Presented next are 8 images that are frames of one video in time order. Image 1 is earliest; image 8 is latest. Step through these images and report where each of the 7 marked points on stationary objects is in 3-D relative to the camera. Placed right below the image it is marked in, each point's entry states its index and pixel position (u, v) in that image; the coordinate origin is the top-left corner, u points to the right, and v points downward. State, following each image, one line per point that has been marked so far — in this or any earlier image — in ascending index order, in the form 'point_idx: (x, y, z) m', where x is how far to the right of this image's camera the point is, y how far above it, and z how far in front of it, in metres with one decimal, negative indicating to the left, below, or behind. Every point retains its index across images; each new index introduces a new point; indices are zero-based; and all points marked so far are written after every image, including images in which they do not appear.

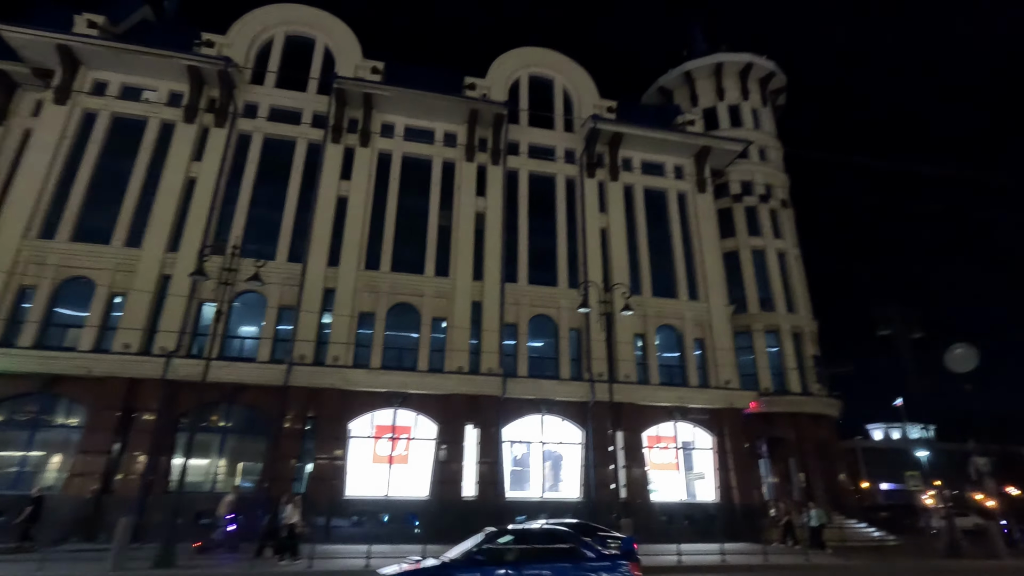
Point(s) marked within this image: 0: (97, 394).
0: (-15.2, -3.9, +19.7) m
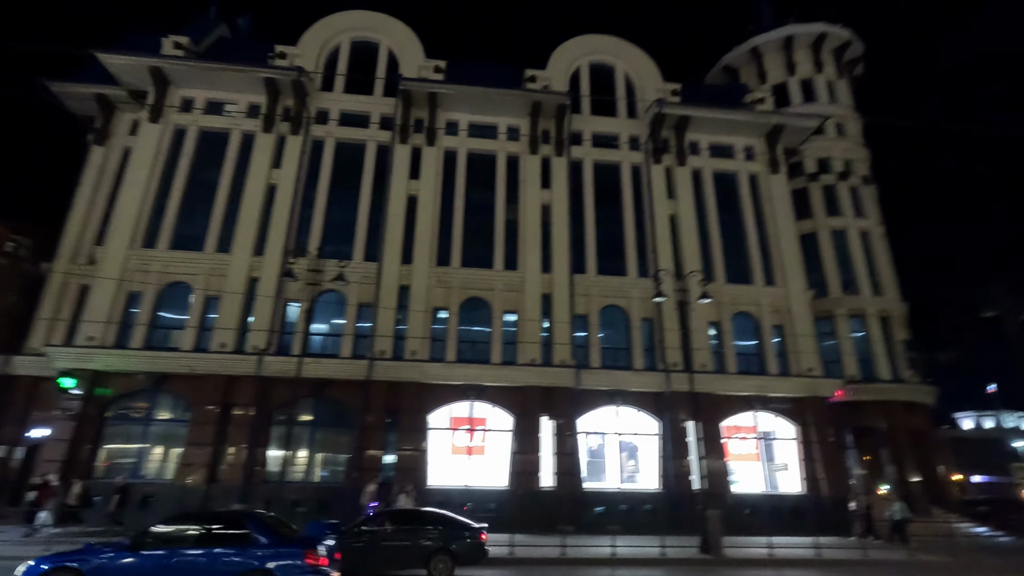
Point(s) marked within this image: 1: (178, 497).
0: (-12.3, -4.0, +21.2) m
1: (-12.3, -7.7, +19.9) m
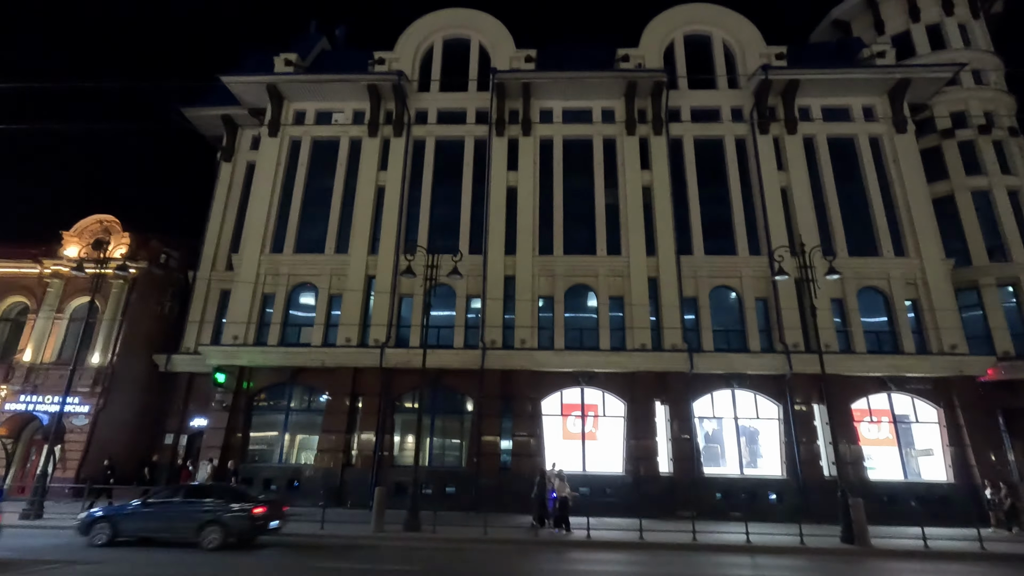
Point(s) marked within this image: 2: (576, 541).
0: (-7.7, -4.0, +23.0) m
1: (-7.8, -7.7, +21.7) m
2: (+1.9, -7.3, +15.5) m
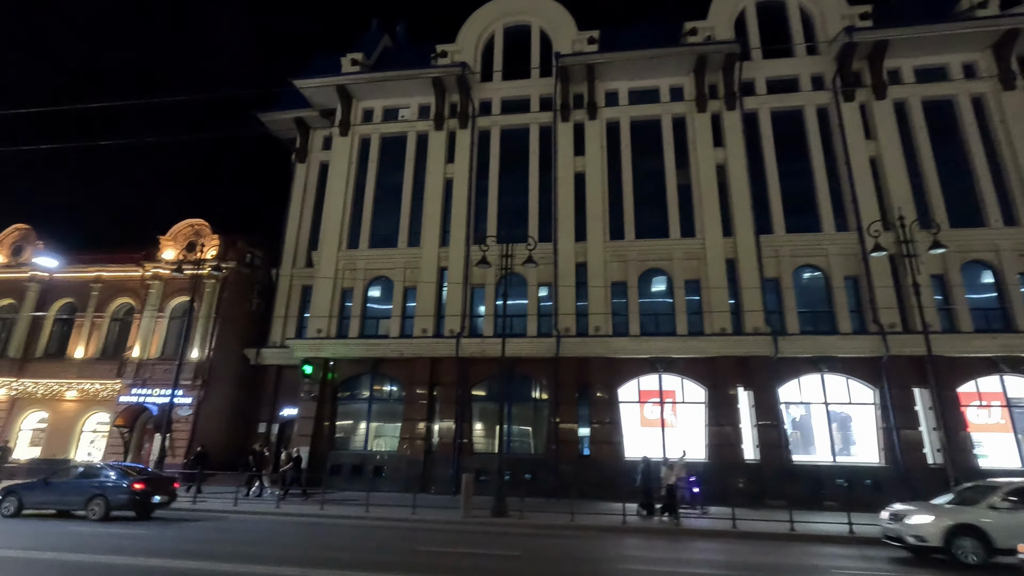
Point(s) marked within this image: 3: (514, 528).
0: (-4.5, -3.7, +23.6) m
1: (-4.5, -7.4, +22.5) m
2: (+4.4, -6.8, +15.2) m
3: (+0.1, -6.8, +15.2) m
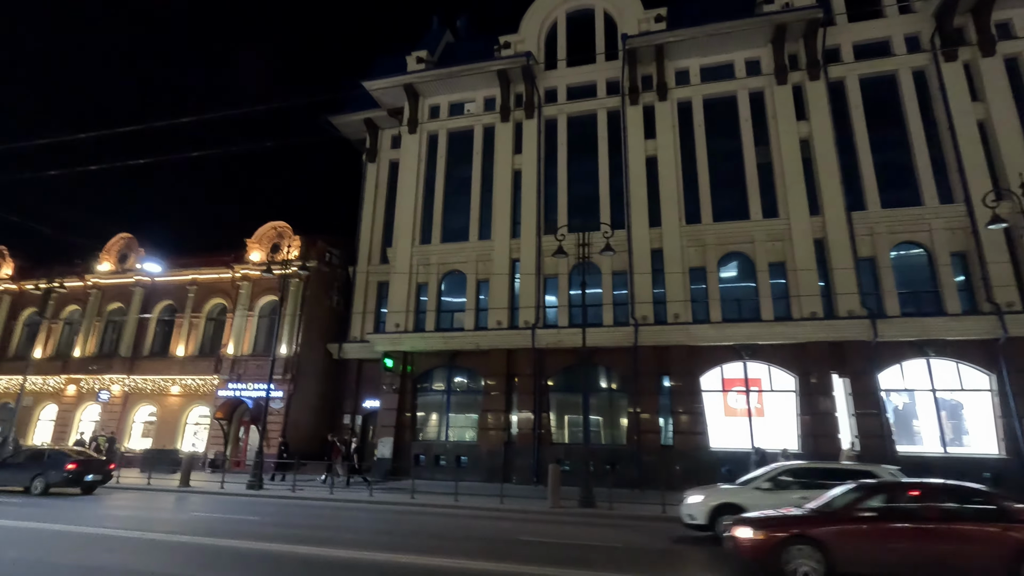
0: (-1.1, -3.4, +23.9) m
1: (-1.2, -7.1, +22.8) m
2: (+6.9, -6.4, +14.6) m
3: (+2.6, -6.4, +15.0) m
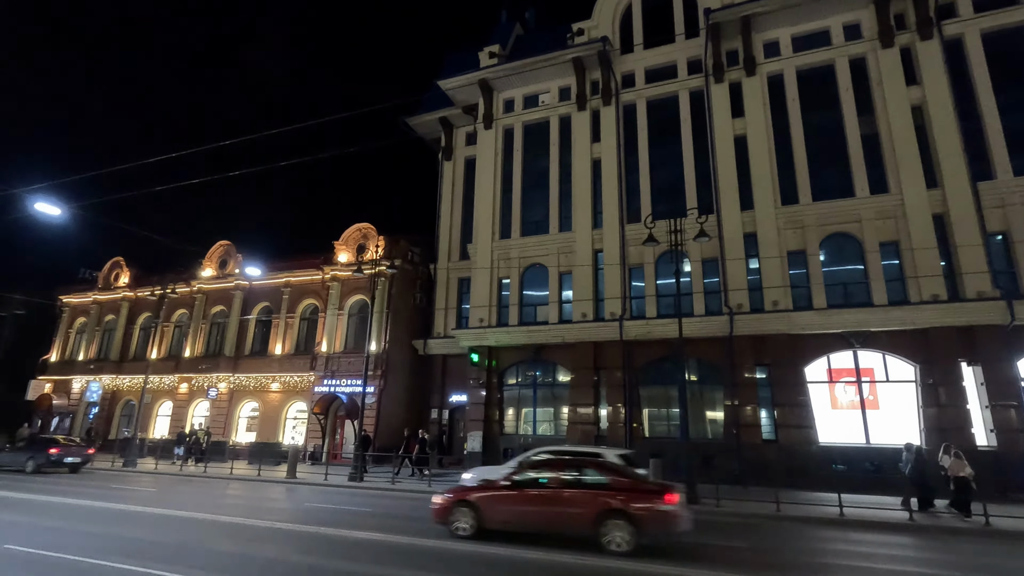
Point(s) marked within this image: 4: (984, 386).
0: (+2.7, -3.0, +23.5) m
1: (+2.6, -6.8, +22.5) m
2: (+9.6, -5.9, +13.4) m
3: (+5.4, -6.1, +14.4) m
4: (+15.7, -3.3, +17.9) m
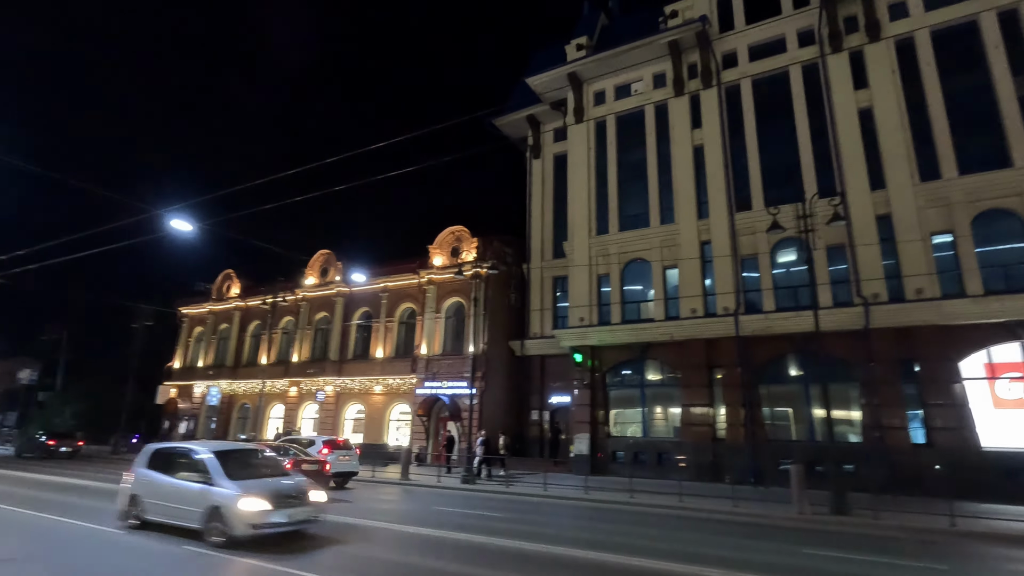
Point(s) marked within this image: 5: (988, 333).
0: (+7.1, -2.8, +22.3) m
1: (+7.1, -6.5, +21.3) m
2: (+12.8, -5.4, +11.4) m
3: (+8.7, -5.8, +12.9) m
4: (+19.3, -2.6, +15.0) m
5: (+15.6, -1.5, +17.7) m
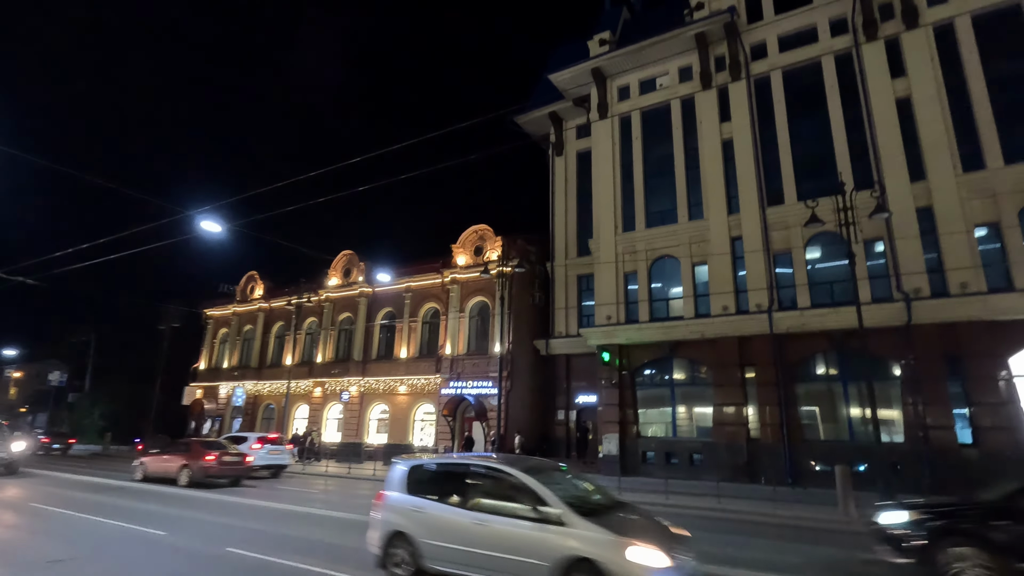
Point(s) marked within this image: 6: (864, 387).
0: (+8.3, -2.7, +21.9) m
1: (+8.2, -6.4, +20.8) m
2: (+13.6, -5.2, +10.8) m
3: (+9.6, -5.6, +12.4) m
4: (+20.2, -2.4, +14.2) m
5: (+16.6, -1.3, +17.0) m
6: (+12.7, -3.6, +19.4) m
